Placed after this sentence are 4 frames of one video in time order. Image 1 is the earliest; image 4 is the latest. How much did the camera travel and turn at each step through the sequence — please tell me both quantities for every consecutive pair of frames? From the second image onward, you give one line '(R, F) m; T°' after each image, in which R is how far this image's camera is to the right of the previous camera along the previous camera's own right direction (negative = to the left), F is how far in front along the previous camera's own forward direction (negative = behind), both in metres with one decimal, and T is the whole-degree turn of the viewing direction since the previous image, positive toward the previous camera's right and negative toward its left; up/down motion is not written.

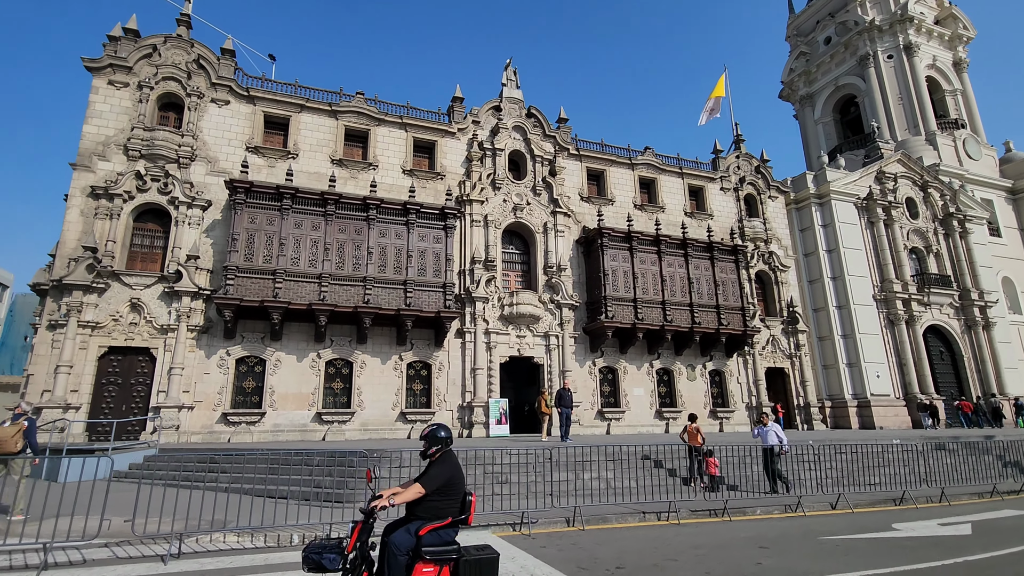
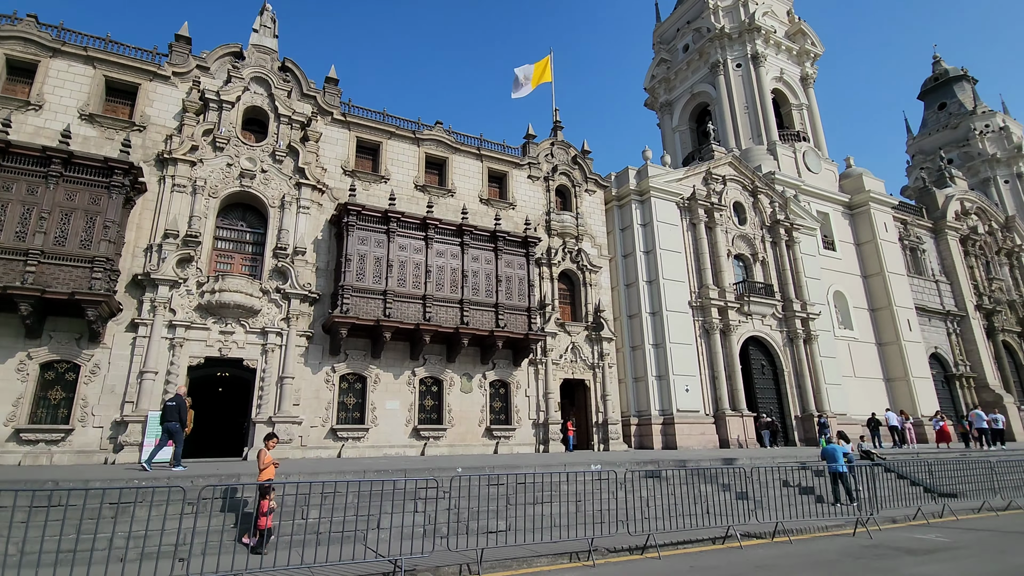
(+7.1, +3.5) m; +7°
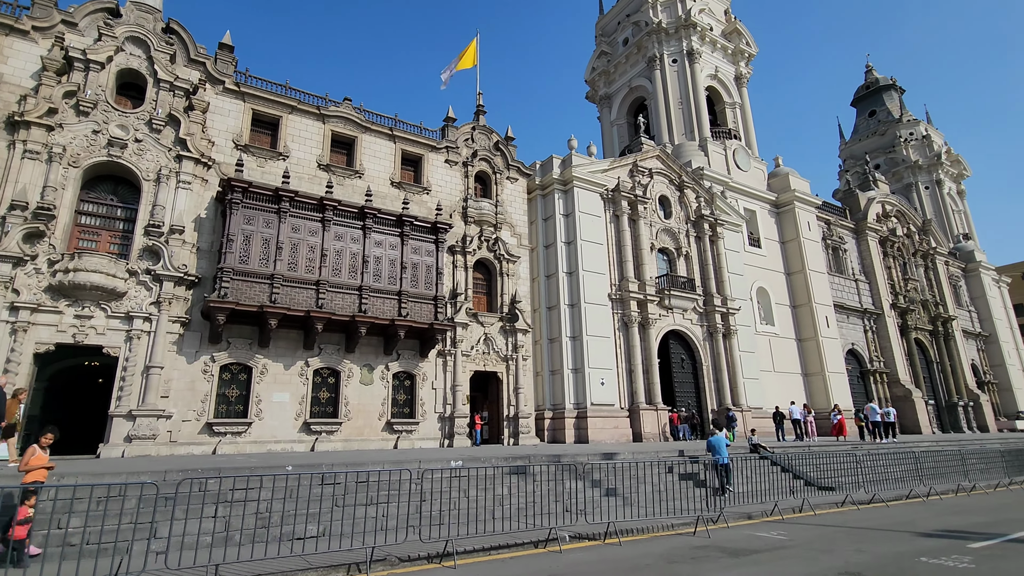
(+1.9, +0.7) m; +4°
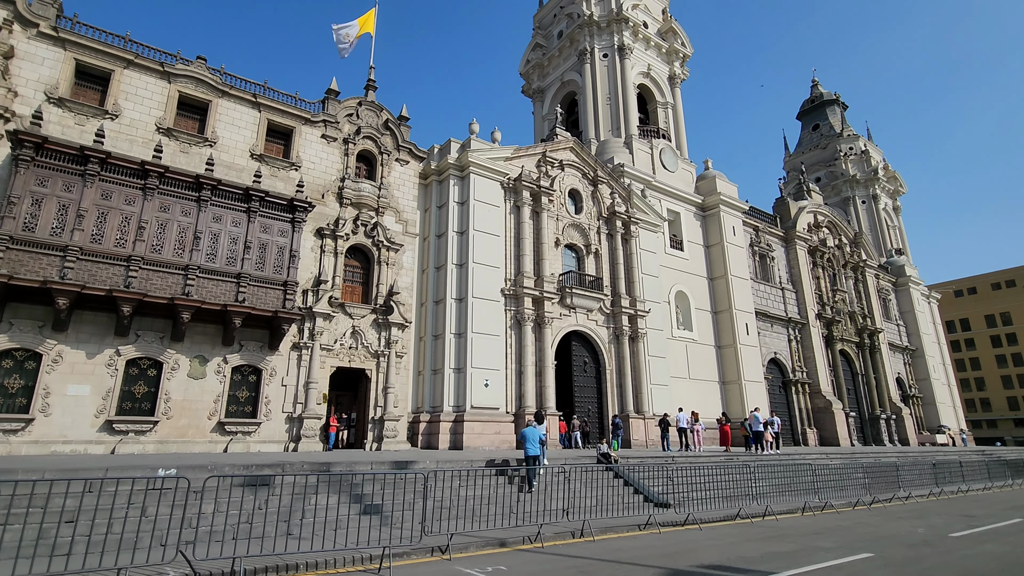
(+3.6, +1.8) m; +3°
